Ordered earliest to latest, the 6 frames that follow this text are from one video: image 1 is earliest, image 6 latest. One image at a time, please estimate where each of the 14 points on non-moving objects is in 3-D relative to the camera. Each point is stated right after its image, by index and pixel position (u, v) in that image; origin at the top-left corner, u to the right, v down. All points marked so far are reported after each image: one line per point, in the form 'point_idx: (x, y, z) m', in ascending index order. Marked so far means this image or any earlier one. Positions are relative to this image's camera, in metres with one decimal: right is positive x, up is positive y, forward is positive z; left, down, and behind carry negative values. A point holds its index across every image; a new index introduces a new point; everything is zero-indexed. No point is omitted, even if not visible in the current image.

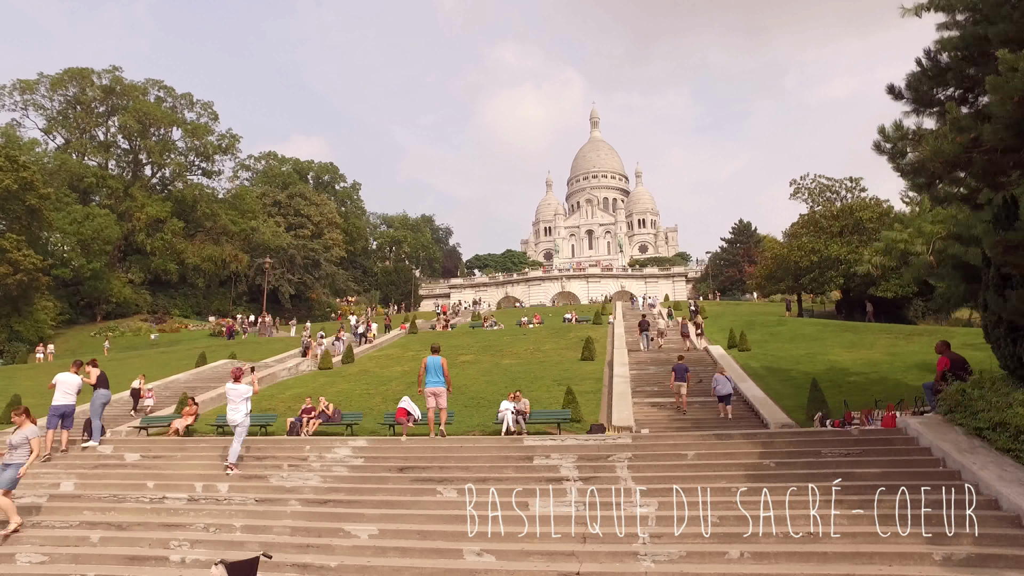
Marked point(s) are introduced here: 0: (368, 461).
0: (-1.6, -2.0, +7.2) m
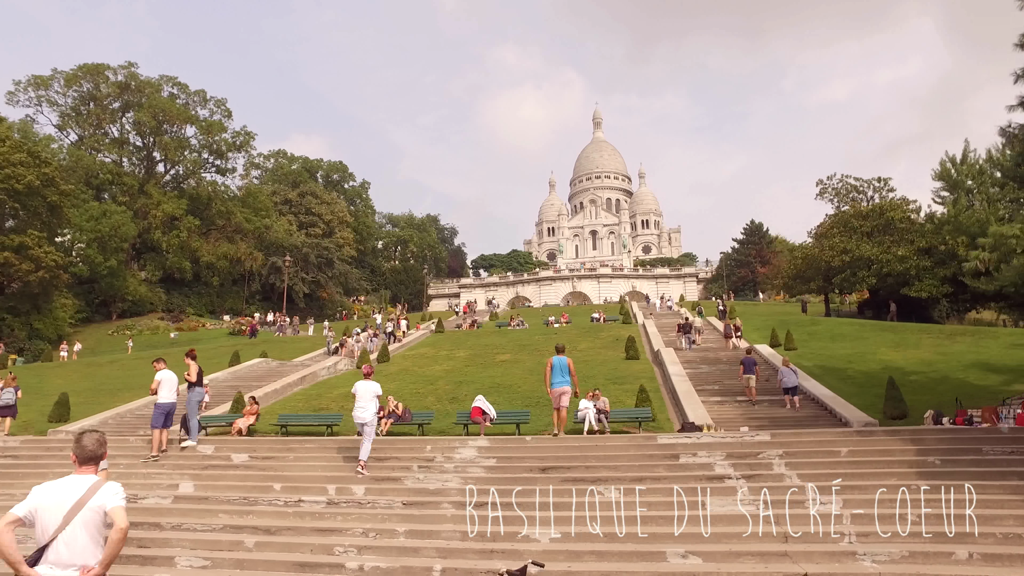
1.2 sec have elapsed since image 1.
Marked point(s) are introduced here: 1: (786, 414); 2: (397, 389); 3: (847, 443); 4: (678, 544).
0: (0.0, -2.0, +7.0) m
1: (+5.8, -2.6, +13.0) m
2: (-3.3, -2.9, +17.9) m
3: (+3.7, -1.7, +6.8) m
4: (+1.3, -2.0, +4.9) m
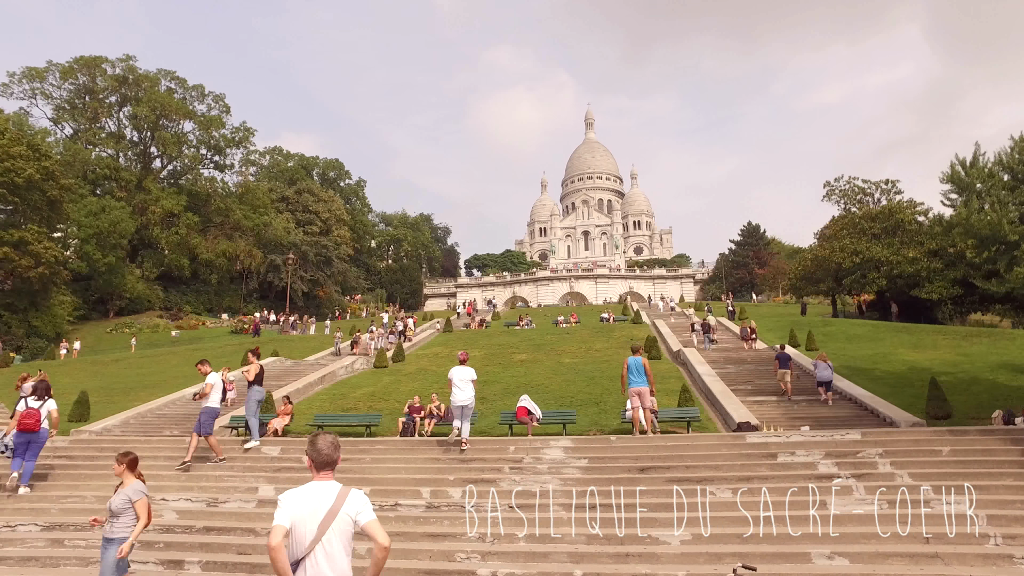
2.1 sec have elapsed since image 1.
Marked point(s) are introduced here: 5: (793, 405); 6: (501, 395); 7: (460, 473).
0: (+1.0, -1.9, +6.8) m
1: (+6.6, -2.6, +13.0) m
2: (-2.6, -2.8, +17.6) m
3: (+4.7, -1.7, +6.8) m
4: (+2.4, -2.0, +4.8) m
5: (+6.3, -2.6, +13.9) m
6: (-0.3, -2.8, +16.5) m
7: (-0.5, -2.0, +6.7) m
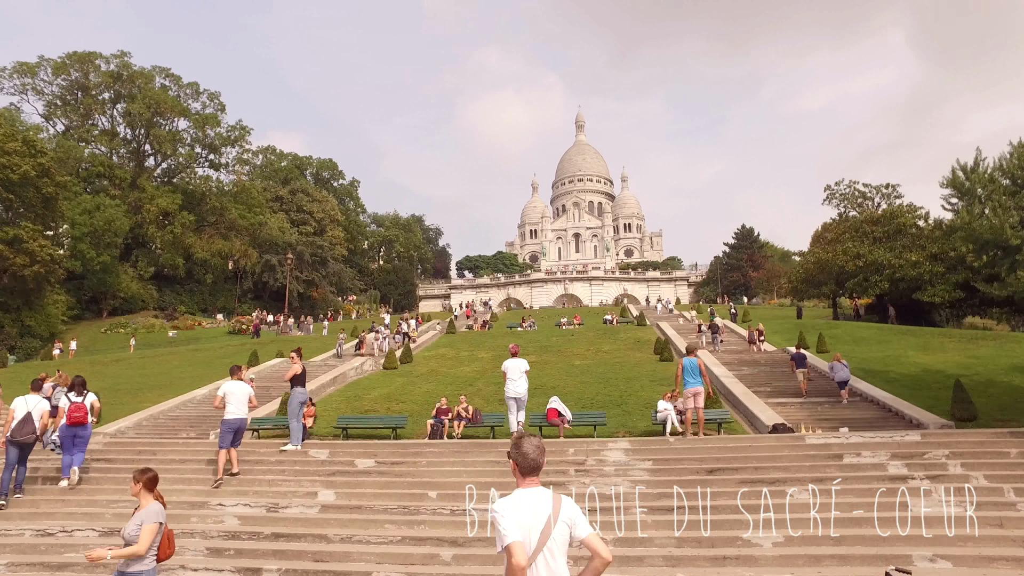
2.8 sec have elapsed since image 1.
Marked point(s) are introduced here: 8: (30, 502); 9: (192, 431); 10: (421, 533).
0: (+1.6, -1.9, +6.7) m
1: (+7.2, -2.7, +13.0) m
2: (-2.2, -2.9, +17.4) m
3: (+5.4, -1.7, +6.8) m
4: (+3.1, -2.0, +4.8) m
5: (+6.8, -2.7, +13.9) m
6: (+0.2, -2.8, +16.4) m
7: (+0.2, -2.0, +6.6) m
8: (-5.2, -2.3, +6.7) m
9: (-7.0, -3.2, +13.6) m
10: (-0.8, -2.1, +5.5) m
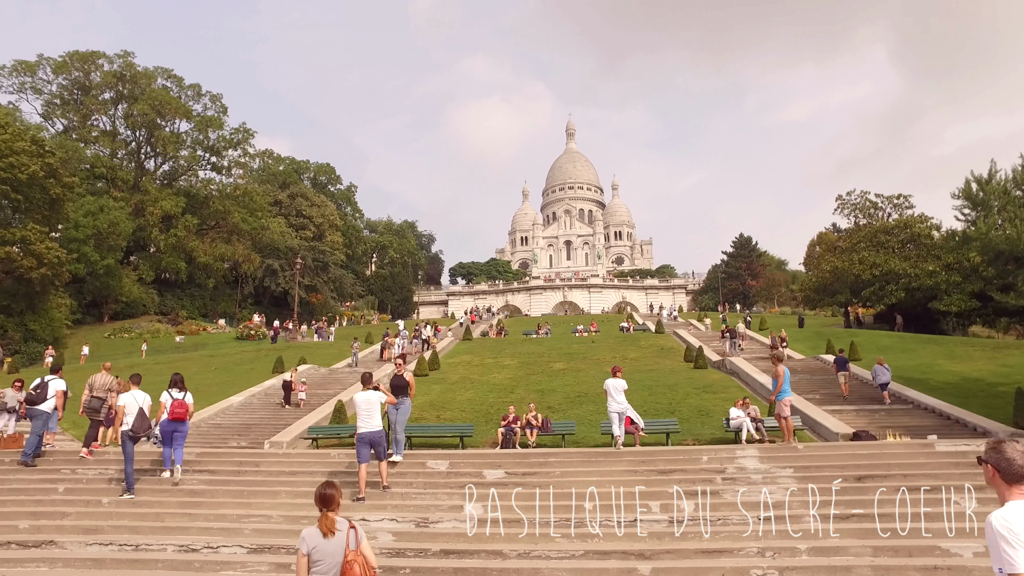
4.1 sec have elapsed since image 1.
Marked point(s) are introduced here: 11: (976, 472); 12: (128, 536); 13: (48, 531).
0: (+3.1, -2.0, +6.6) m
1: (+8.5, -2.9, +13.1) m
2: (-1.0, -3.0, +17.2) m
3: (+6.9, -1.8, +6.8) m
4: (+4.7, -2.0, +4.7) m
5: (+8.1, -2.8, +14.0) m
6: (+1.4, -3.0, +16.2) m
7: (+1.7, -2.1, +6.4) m
8: (-3.7, -2.3, +6.3) m
9: (-5.7, -3.2, +13.2) m
10: (+0.8, -2.2, +5.3) m
11: (+4.8, -1.9, +6.4) m
12: (-3.7, -2.4, +5.9) m
13: (-4.5, -2.4, +6.1) m
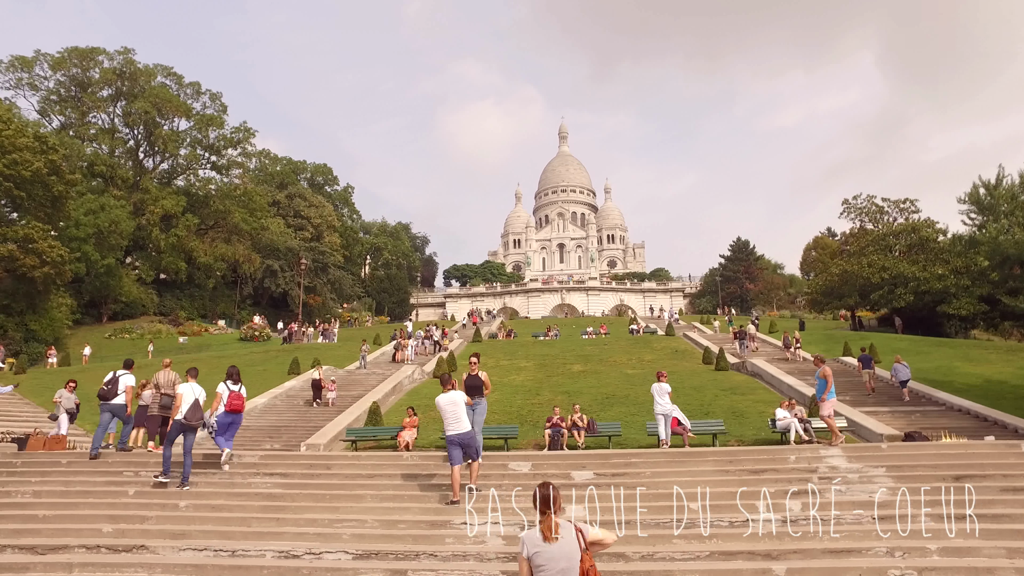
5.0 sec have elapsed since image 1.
0: (+4.1, -2.0, +6.5) m
1: (+9.3, -2.9, +13.1) m
2: (-0.2, -3.0, +17.0) m
3: (+7.9, -1.8, +6.8) m
4: (+5.7, -2.0, +4.6) m
5: (+8.9, -2.9, +14.0) m
6: (+2.2, -3.0, +16.1) m
7: (+2.6, -2.0, +6.3) m
8: (-2.7, -2.3, +6.1) m
9: (-4.9, -3.2, +12.9) m
10: (+1.8, -2.1, +5.1) m
11: (+5.8, -1.9, +6.4) m
12: (-2.7, -2.3, +5.7) m
13: (-3.6, -2.3, +5.9) m
